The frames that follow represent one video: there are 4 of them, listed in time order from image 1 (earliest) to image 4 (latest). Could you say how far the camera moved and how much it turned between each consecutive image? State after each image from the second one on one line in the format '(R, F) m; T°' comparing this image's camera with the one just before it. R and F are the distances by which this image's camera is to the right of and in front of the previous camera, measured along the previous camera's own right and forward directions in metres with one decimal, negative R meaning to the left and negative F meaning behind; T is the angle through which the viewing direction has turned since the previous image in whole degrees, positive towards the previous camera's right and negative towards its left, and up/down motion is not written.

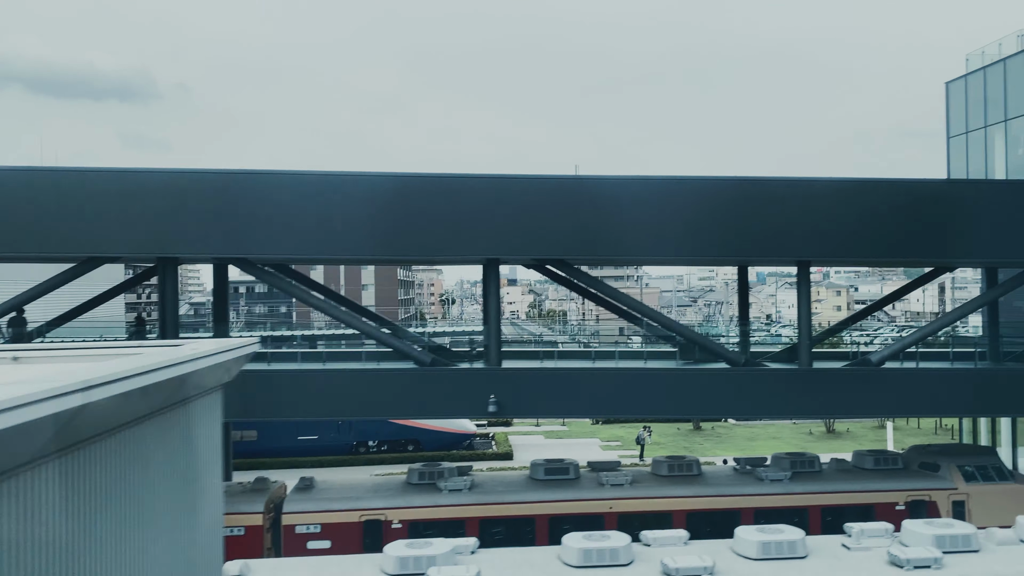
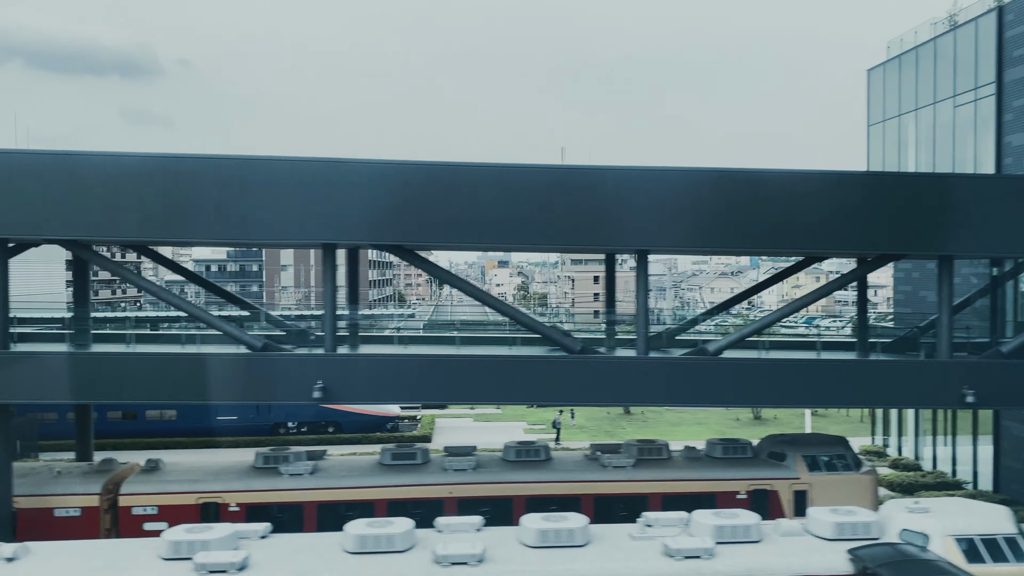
(+2.7, +0.1) m; 0°
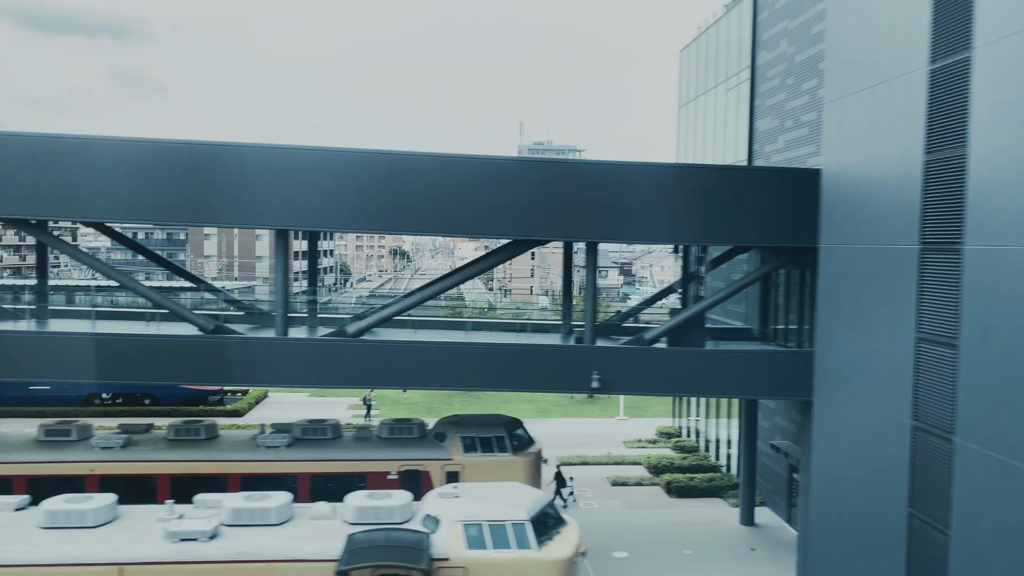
(+5.9, +0.1) m; +1°
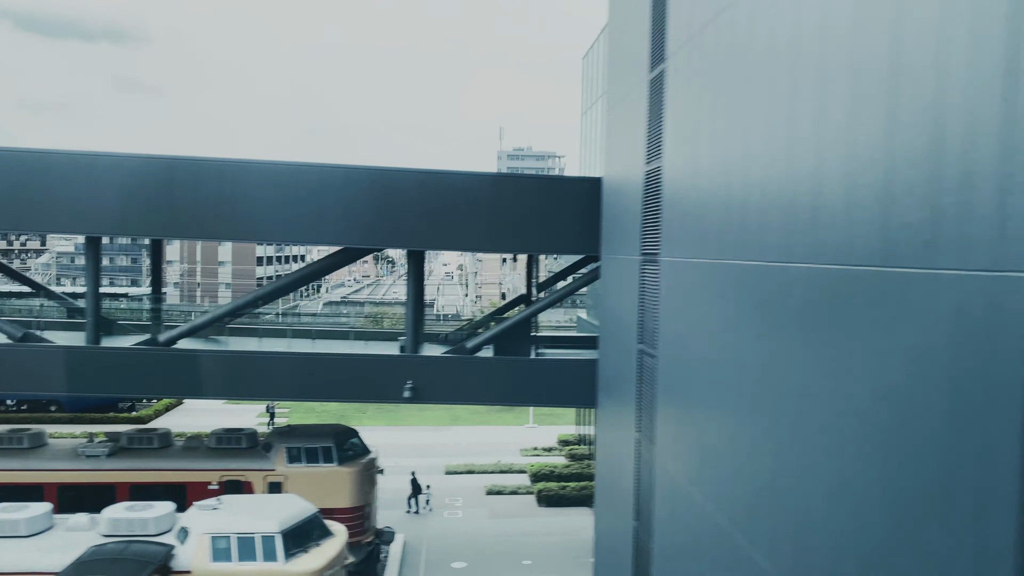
(+3.0, +0.1) m; 0°
